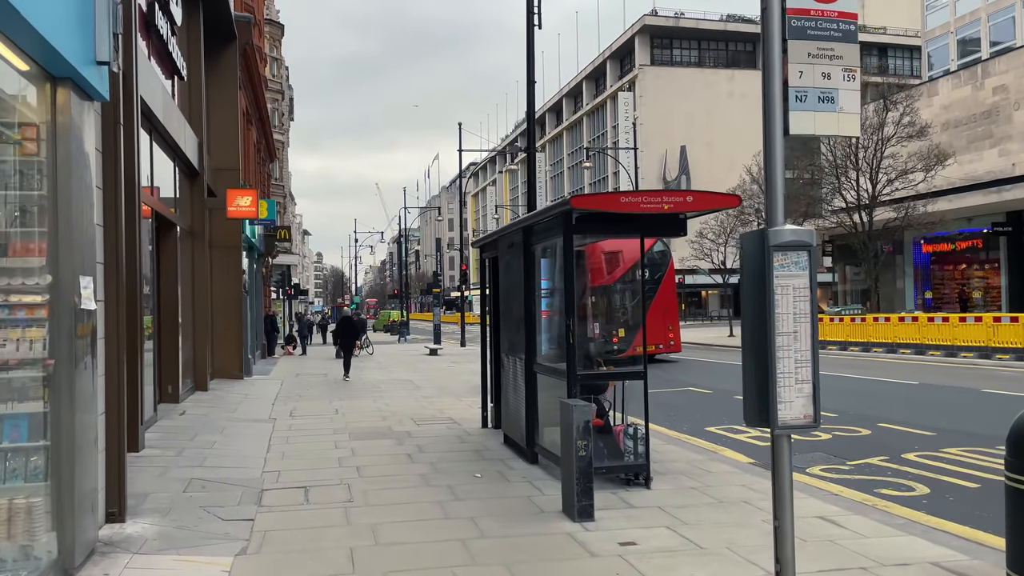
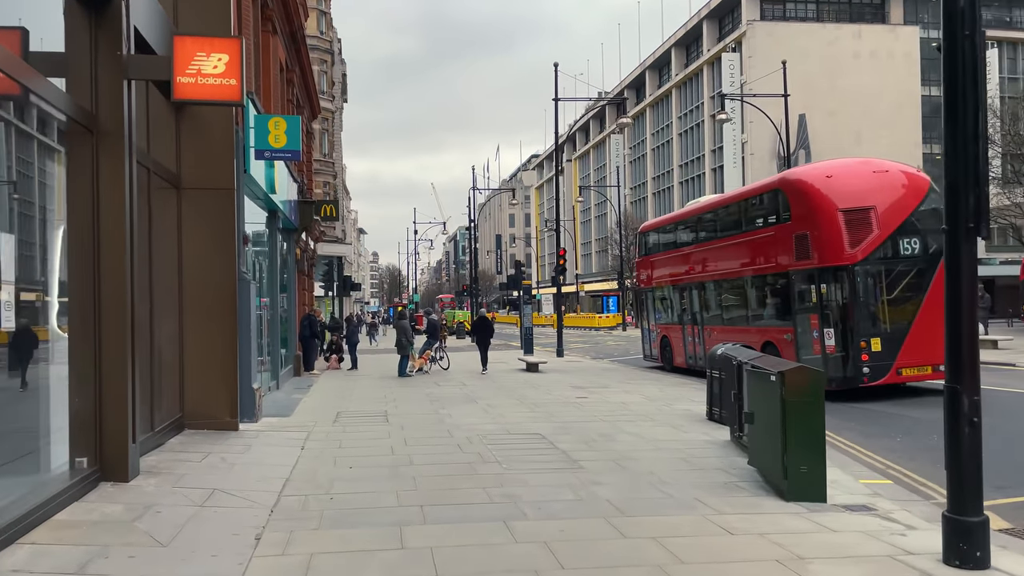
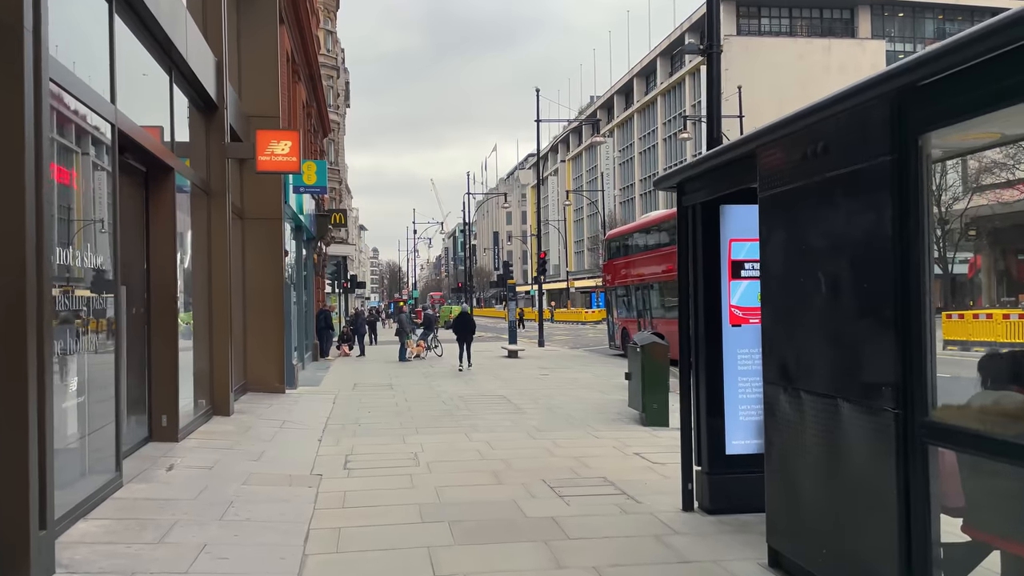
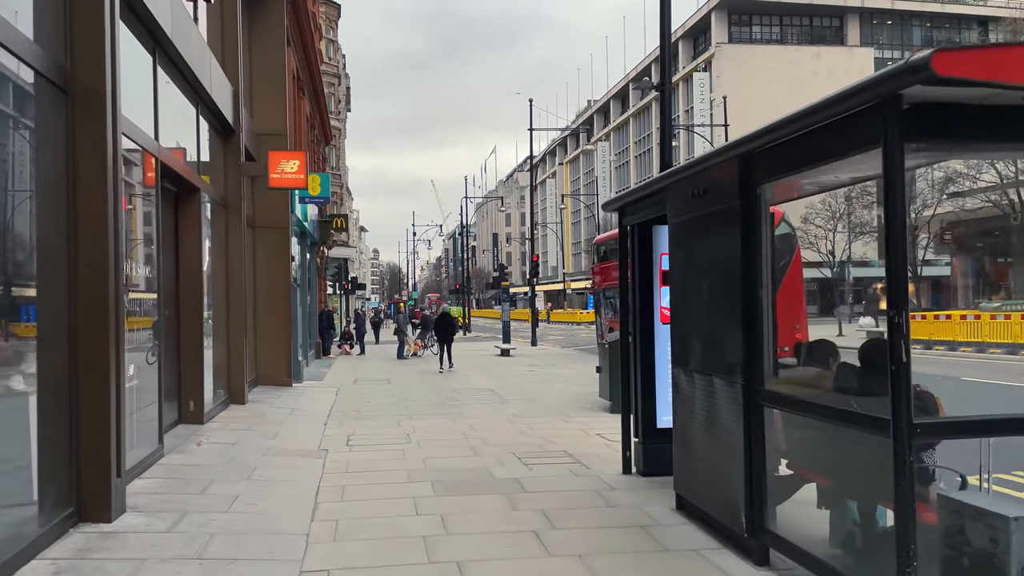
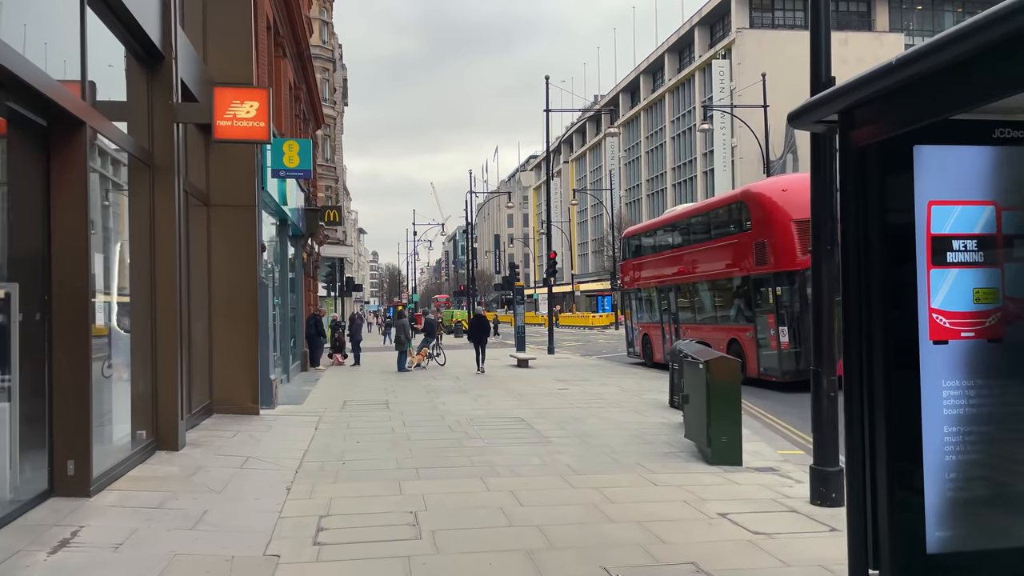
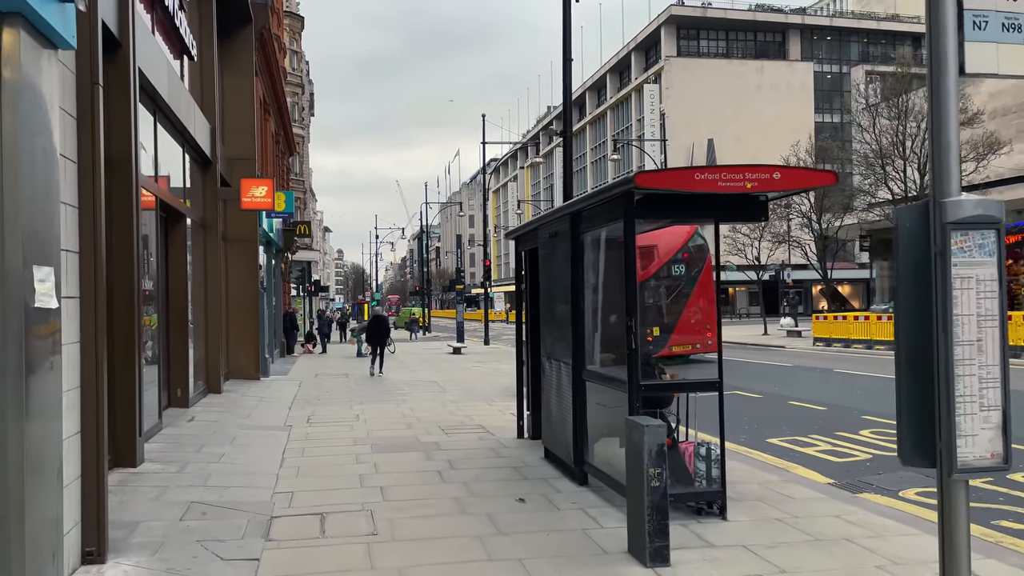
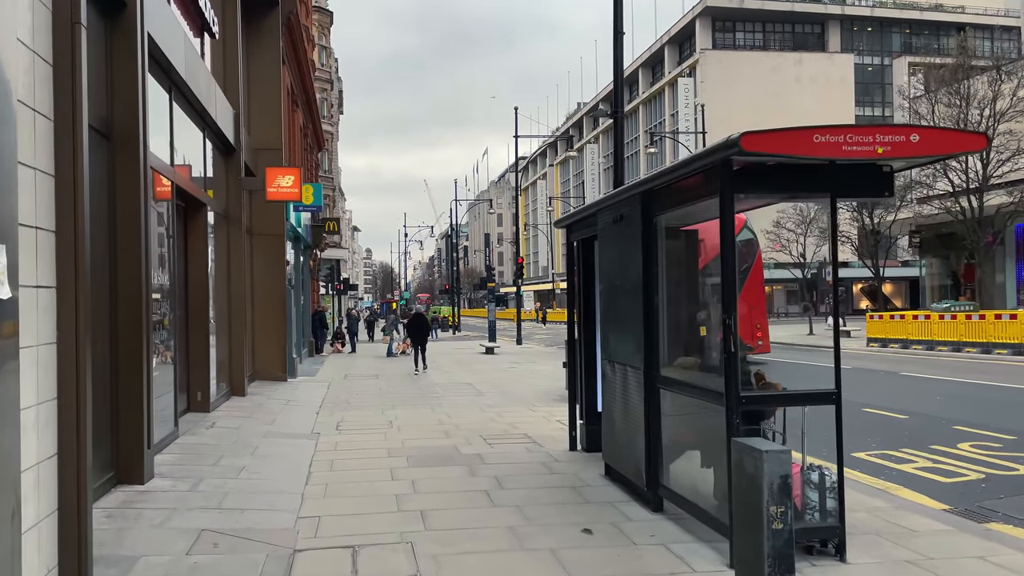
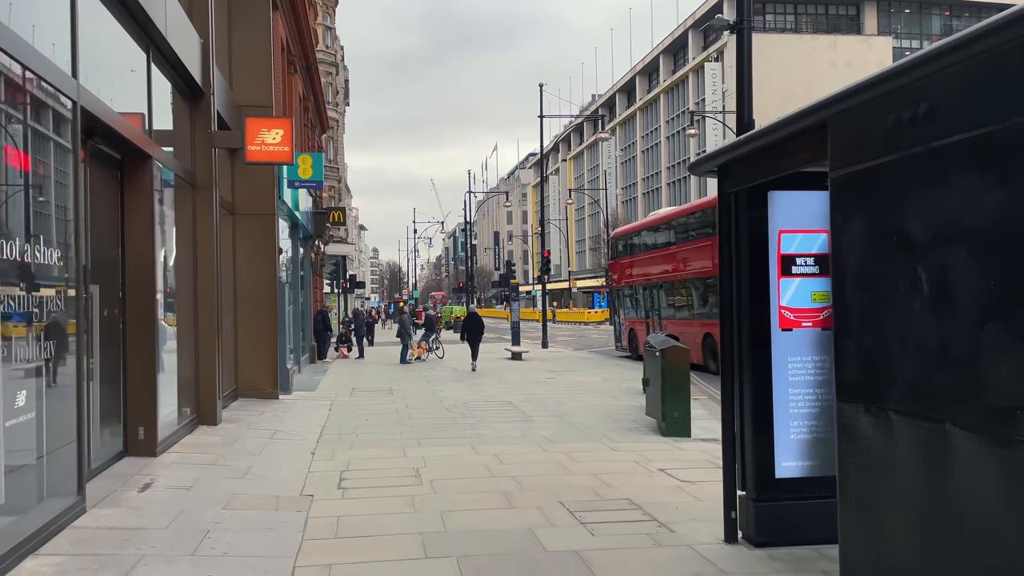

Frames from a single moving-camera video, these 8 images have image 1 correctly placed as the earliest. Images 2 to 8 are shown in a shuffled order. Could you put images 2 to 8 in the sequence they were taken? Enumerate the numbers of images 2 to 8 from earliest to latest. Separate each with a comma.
6, 7, 4, 3, 8, 5, 2
